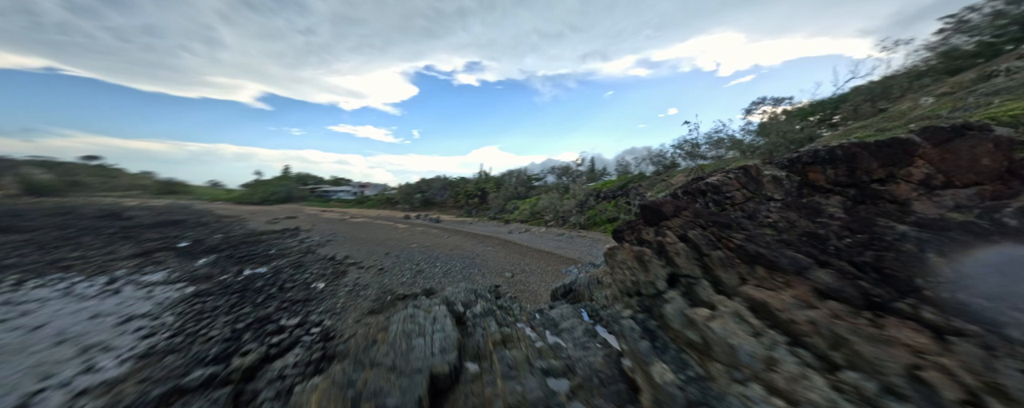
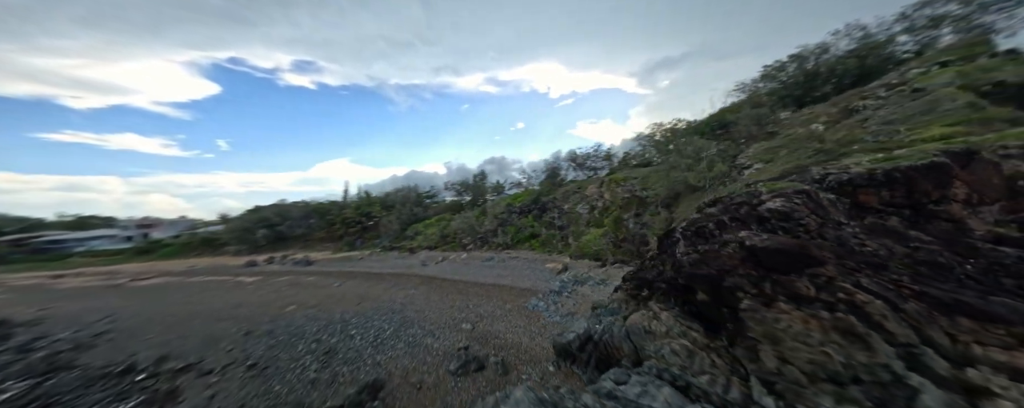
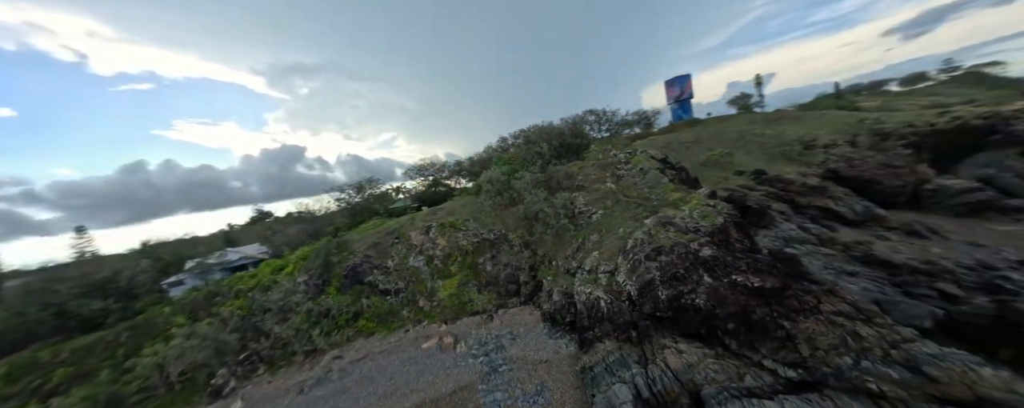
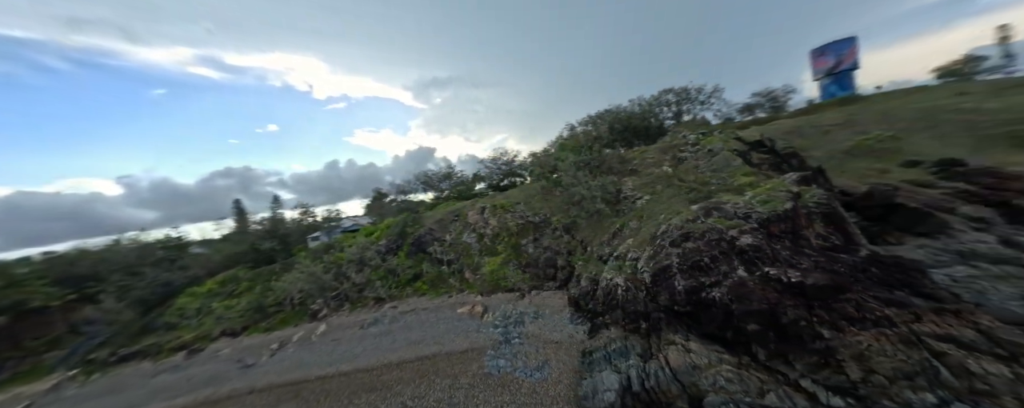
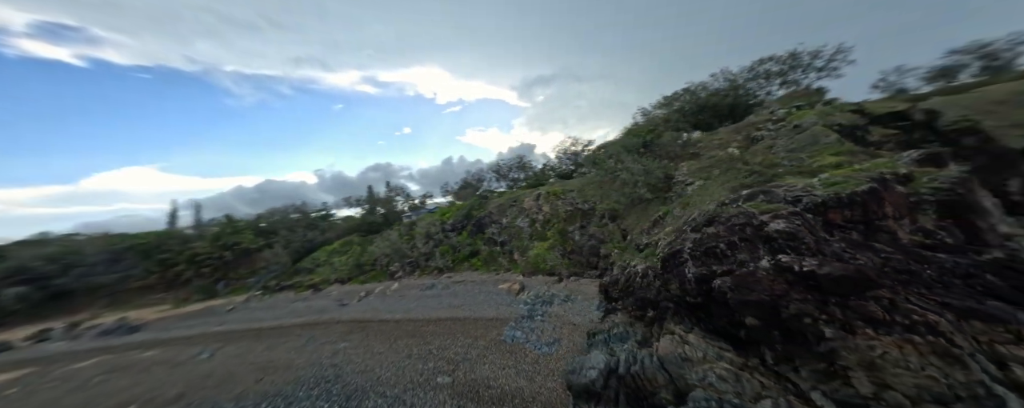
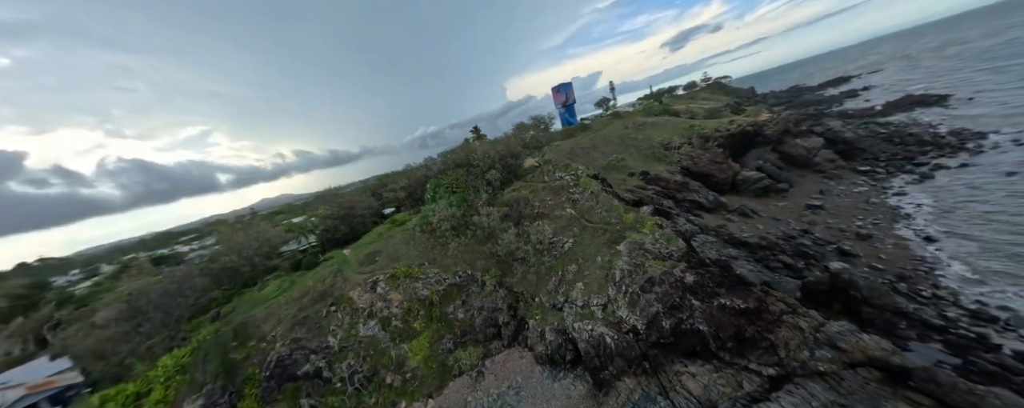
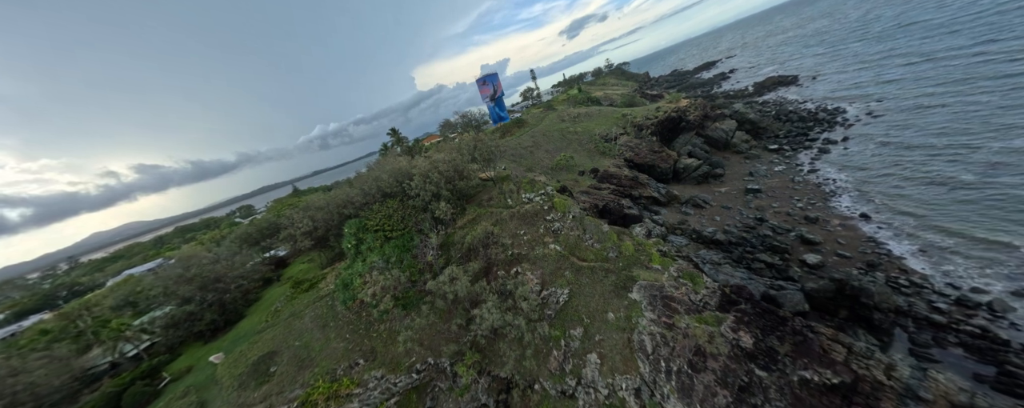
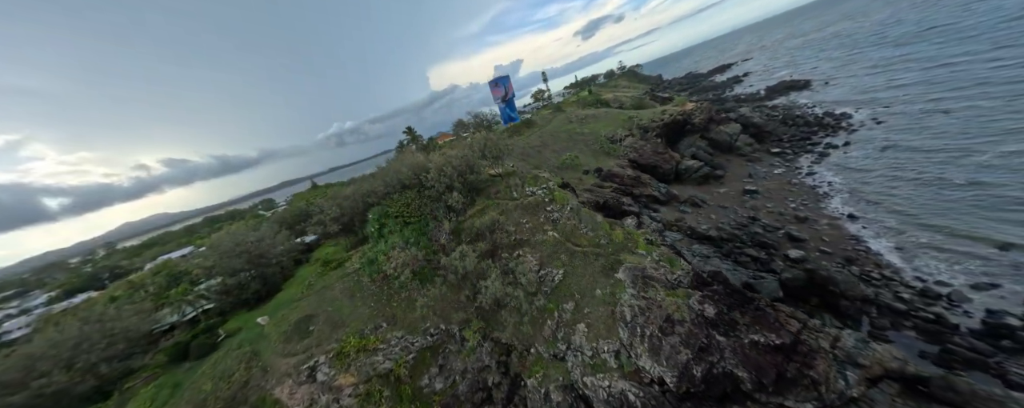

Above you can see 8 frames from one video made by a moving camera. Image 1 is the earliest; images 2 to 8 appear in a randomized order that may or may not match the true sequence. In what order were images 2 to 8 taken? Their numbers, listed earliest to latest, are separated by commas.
2, 5, 4, 3, 6, 8, 7
